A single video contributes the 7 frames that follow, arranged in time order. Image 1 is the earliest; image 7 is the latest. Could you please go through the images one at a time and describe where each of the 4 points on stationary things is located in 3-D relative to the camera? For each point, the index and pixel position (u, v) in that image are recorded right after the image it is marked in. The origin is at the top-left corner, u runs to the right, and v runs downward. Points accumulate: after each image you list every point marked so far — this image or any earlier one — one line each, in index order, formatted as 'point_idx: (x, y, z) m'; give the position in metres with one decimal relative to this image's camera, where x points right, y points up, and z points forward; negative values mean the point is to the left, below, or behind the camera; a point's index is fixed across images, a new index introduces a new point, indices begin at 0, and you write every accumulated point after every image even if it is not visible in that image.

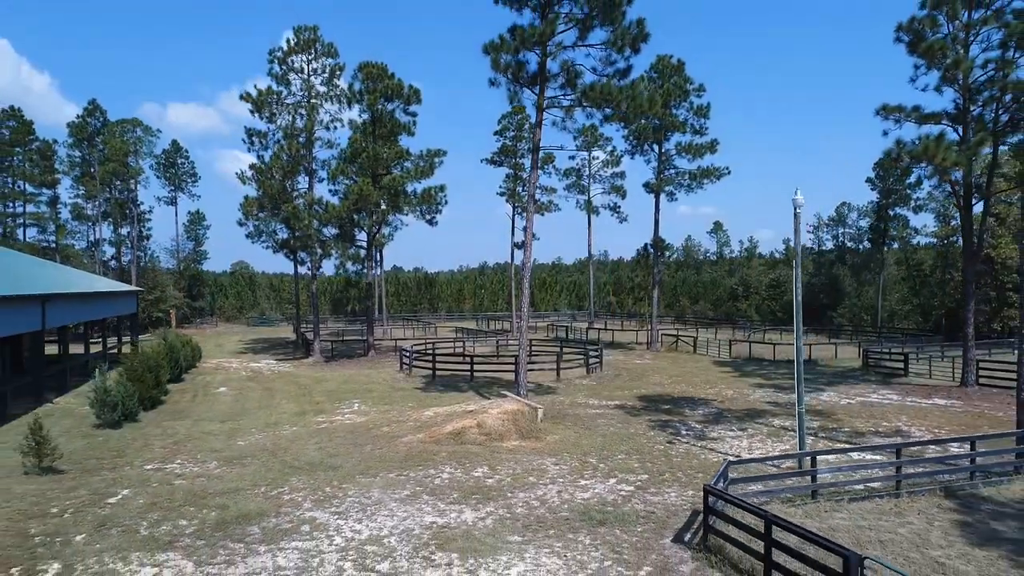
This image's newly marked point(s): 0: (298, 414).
0: (-4.2, -2.5, +16.3) m
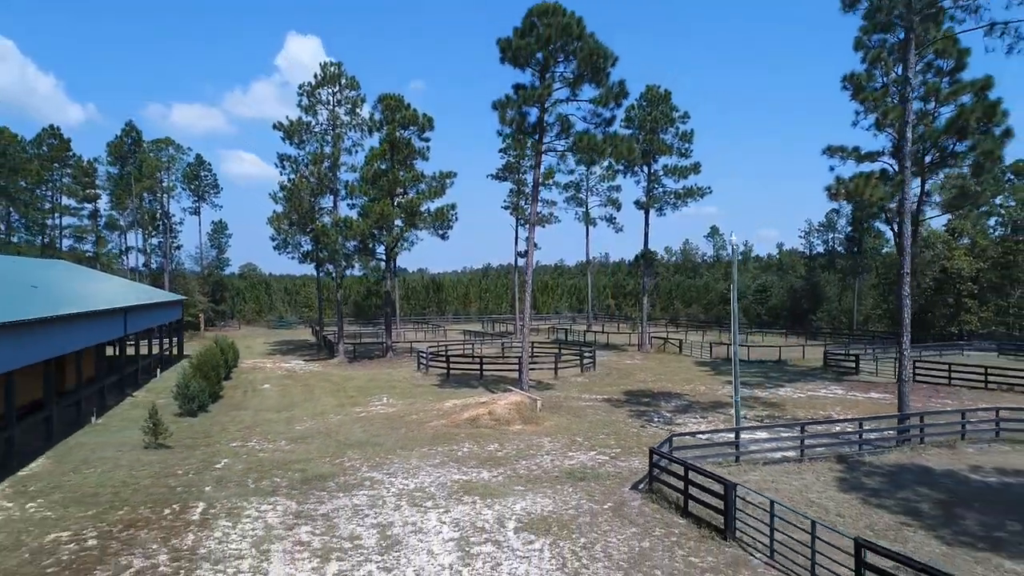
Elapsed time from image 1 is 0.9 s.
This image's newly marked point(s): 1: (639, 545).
0: (-4.1, -2.8, +19.6) m
1: (+1.3, -2.7, +8.5) m
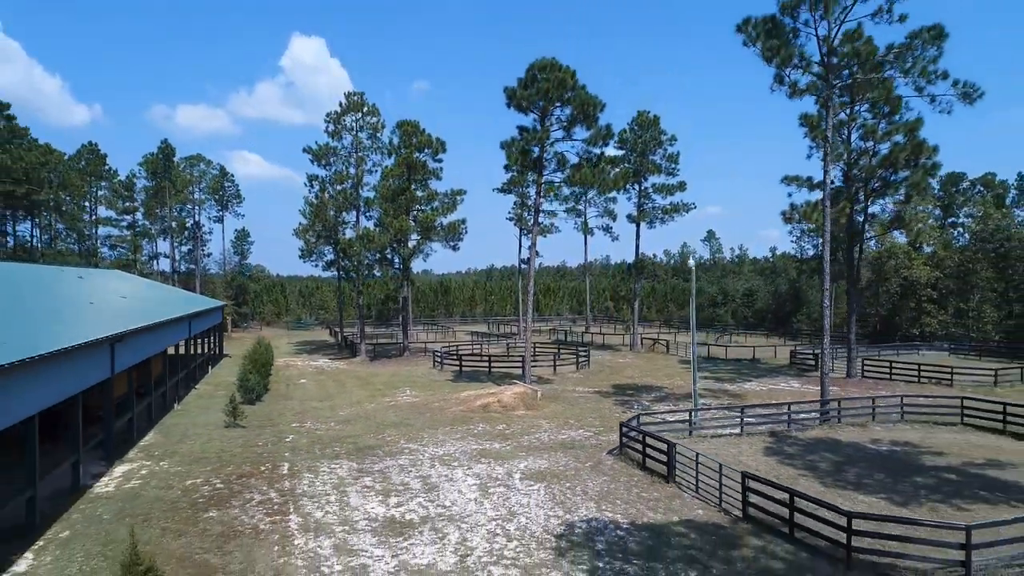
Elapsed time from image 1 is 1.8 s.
0: (-4.0, -3.1, +23.2) m
1: (+1.4, -2.9, +12.1) m
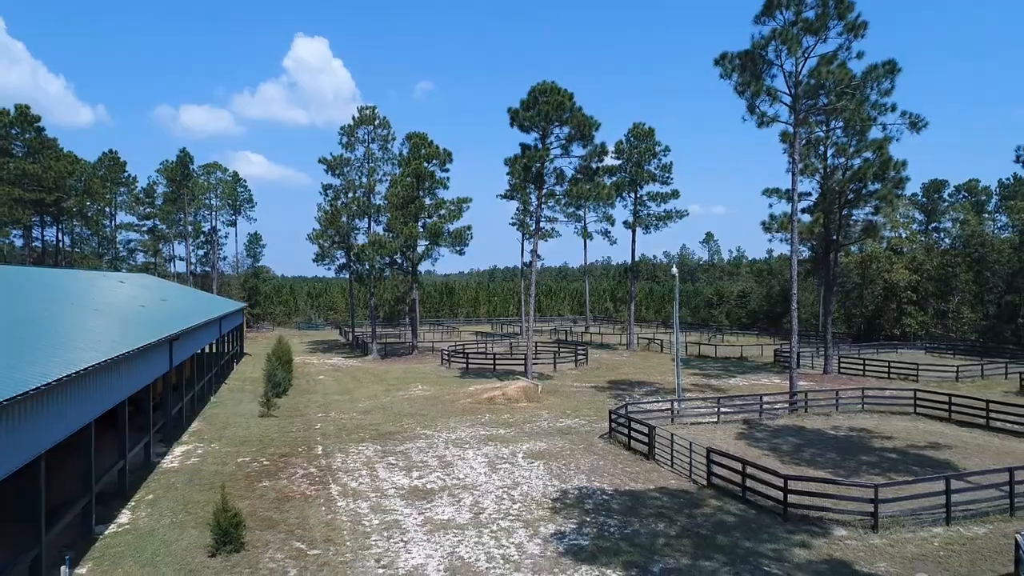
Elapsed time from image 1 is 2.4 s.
0: (-3.9, -3.2, +25.3) m
1: (+1.5, -3.0, +14.3) m
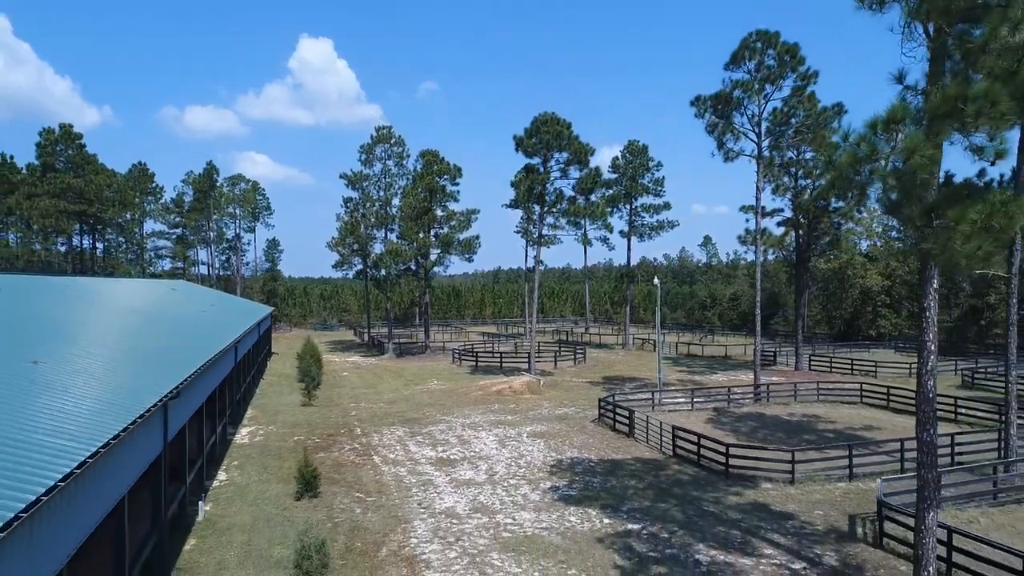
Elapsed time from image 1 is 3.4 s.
0: (-3.7, -3.4, +28.6) m
1: (+1.6, -3.2, +17.5) m
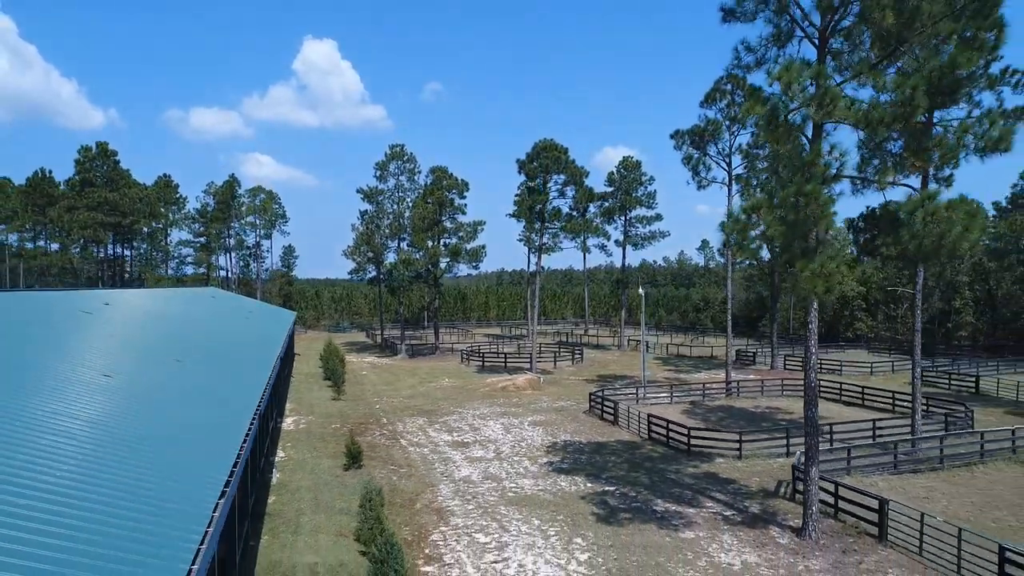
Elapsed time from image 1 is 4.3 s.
0: (-3.6, -3.7, +32.0) m
1: (+1.7, -3.5, +20.9) m
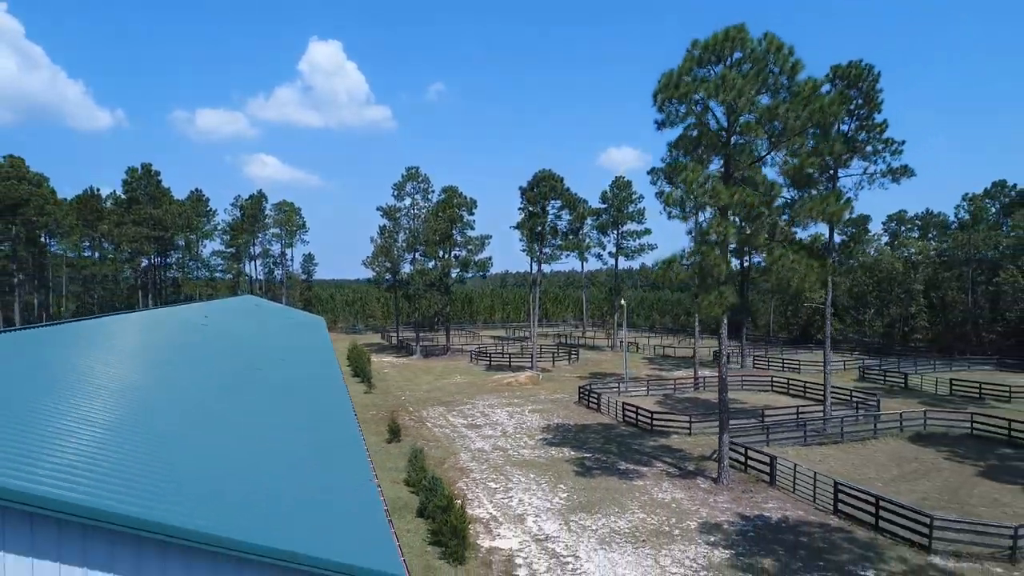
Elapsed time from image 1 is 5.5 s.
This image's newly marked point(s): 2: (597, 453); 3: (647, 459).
0: (-3.4, -4.1, +37.0) m
1: (+1.8, -4.0, +25.9) m
2: (+2.0, -4.0, +19.7) m
3: (+3.2, -4.0, +19.2) m
